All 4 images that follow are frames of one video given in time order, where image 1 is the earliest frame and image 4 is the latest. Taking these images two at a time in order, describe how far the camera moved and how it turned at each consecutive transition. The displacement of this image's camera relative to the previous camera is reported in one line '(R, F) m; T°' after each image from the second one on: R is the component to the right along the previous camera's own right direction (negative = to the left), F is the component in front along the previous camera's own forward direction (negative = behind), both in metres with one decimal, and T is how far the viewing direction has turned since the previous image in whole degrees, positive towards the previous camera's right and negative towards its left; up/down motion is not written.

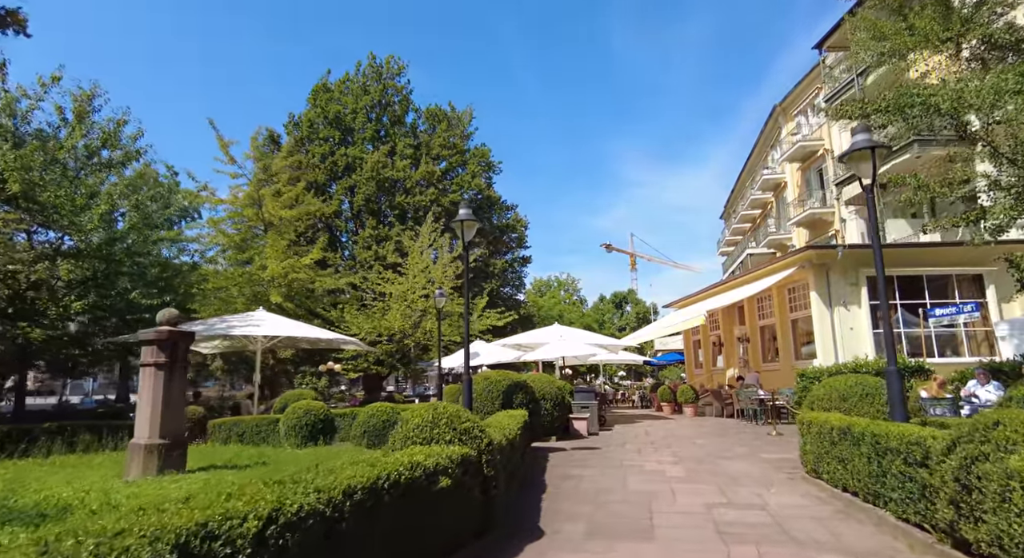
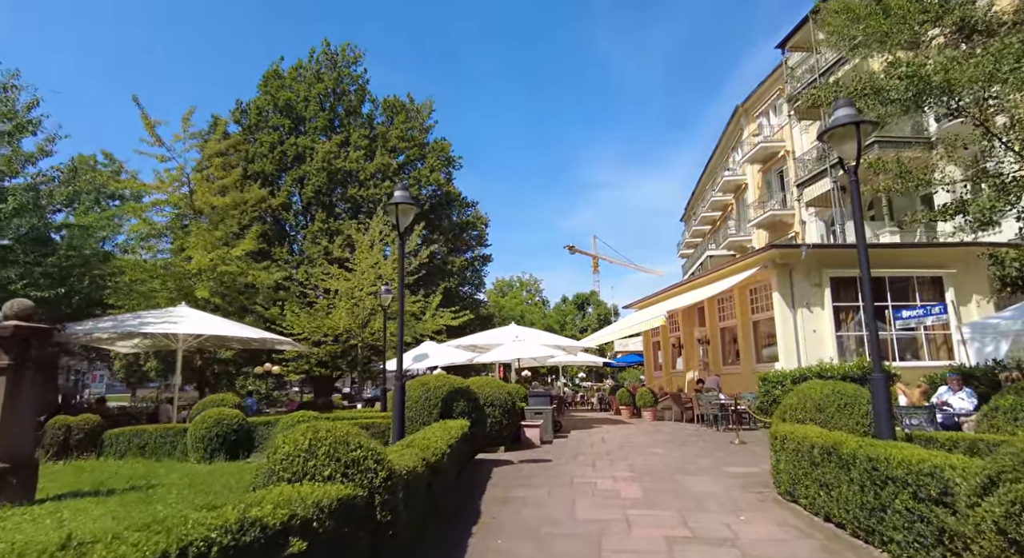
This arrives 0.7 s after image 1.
(+0.3, +1.0) m; +4°
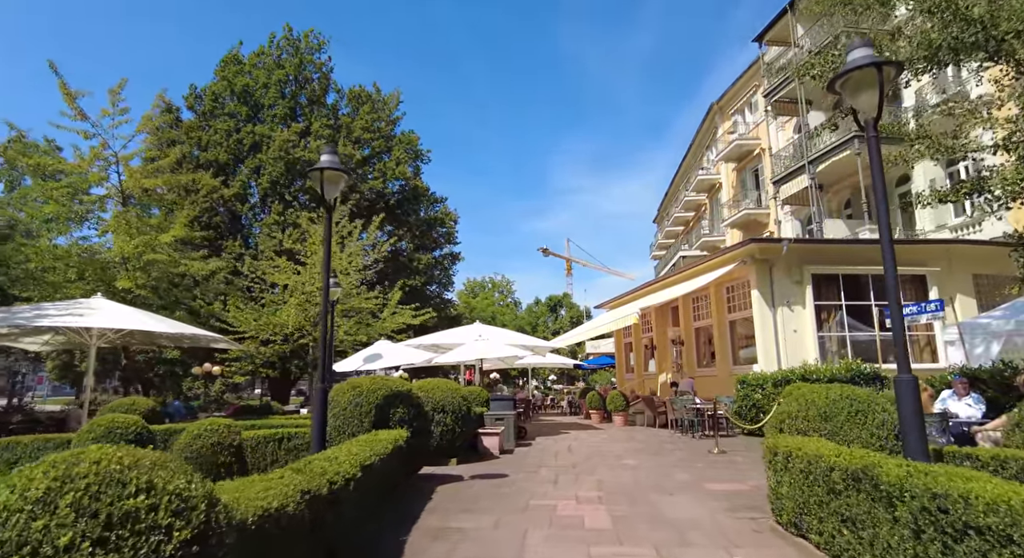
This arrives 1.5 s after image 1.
(+0.3, +1.2) m; +3°
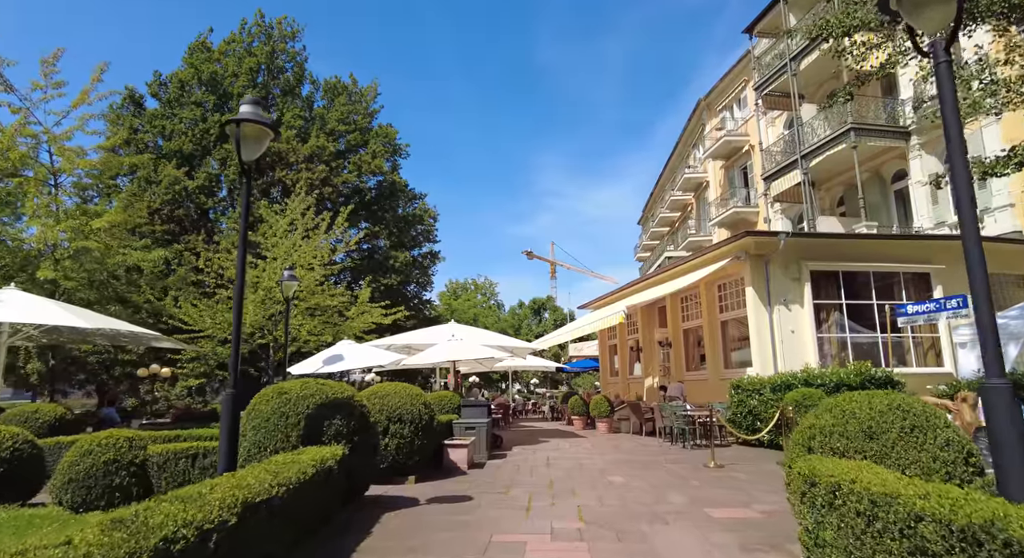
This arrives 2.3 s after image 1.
(+0.2, +1.2) m; +2°
